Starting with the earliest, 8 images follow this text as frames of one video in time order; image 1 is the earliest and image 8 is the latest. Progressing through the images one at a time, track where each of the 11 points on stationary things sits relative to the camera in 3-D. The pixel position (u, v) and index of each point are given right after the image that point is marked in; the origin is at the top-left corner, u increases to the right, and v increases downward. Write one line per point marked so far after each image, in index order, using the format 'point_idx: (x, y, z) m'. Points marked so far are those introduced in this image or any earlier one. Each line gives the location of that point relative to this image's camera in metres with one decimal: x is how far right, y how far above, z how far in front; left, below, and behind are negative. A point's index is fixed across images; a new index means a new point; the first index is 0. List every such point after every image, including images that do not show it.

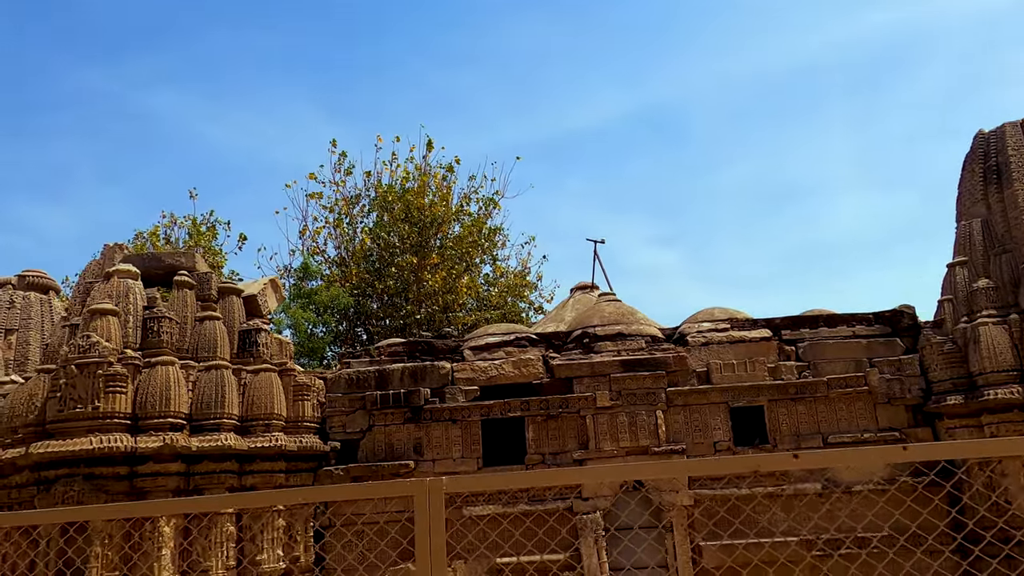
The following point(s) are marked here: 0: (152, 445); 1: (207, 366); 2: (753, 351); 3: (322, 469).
0: (-2.8, -1.2, +5.8) m
1: (-2.6, -0.7, +6.5) m
2: (+2.3, -0.6, +7.3) m
3: (-1.7, -1.7, +6.9) m
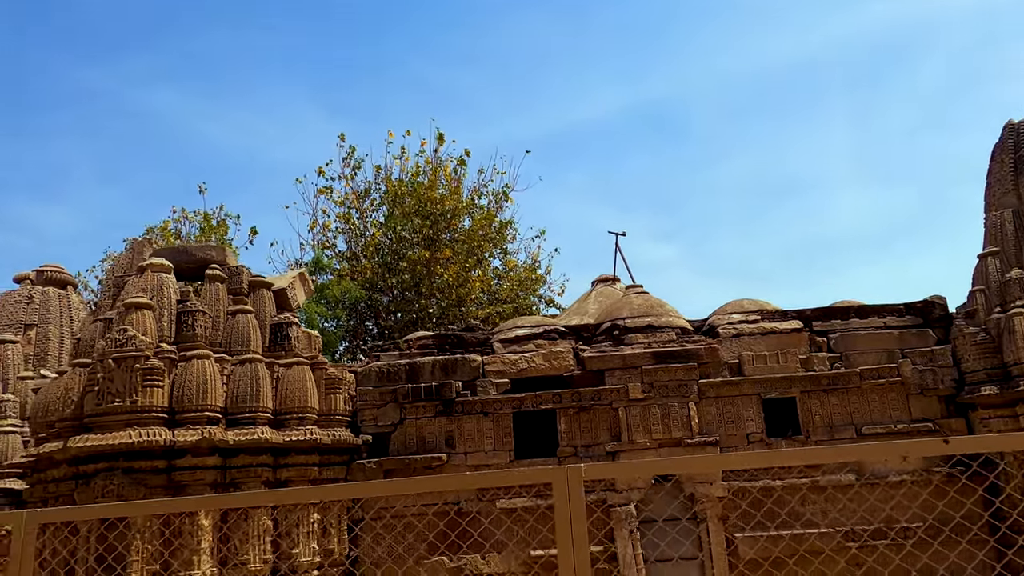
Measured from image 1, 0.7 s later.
0: (-2.5, -1.2, +5.8) m
1: (-2.3, -0.6, +6.5) m
2: (+2.6, -0.5, +7.3) m
3: (-1.4, -1.6, +6.9) m
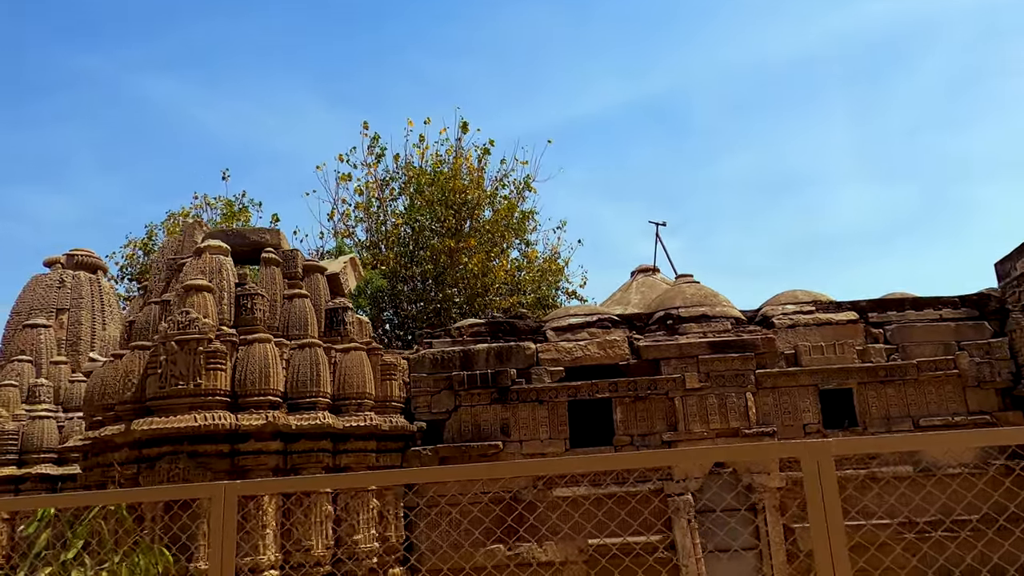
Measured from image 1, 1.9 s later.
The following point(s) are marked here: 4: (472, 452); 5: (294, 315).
0: (-2.0, -1.0, +5.8) m
1: (-1.8, -0.5, +6.4) m
2: (+3.2, -0.4, +7.2) m
3: (-0.9, -1.5, +6.9) m
4: (-0.4, -1.5, +6.8) m
5: (-1.9, -0.2, +6.5) m
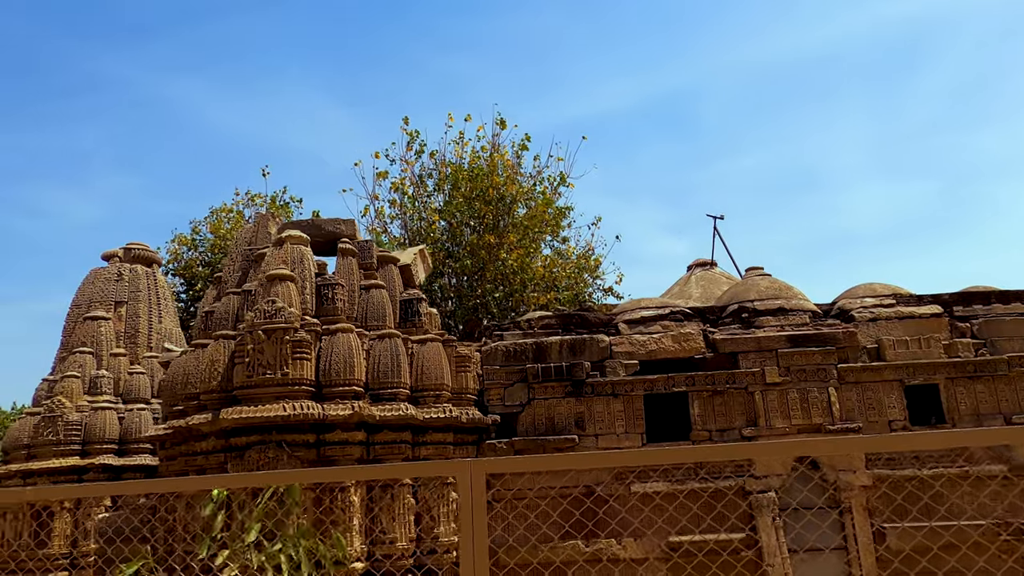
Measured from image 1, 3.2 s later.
0: (-1.3, -1.0, +5.7) m
1: (-1.1, -0.4, +6.4) m
2: (+3.9, -0.4, +7.1) m
3: (-0.2, -1.4, +6.8) m
4: (+0.3, -1.4, +6.7) m
5: (-1.2, -0.2, +6.5) m
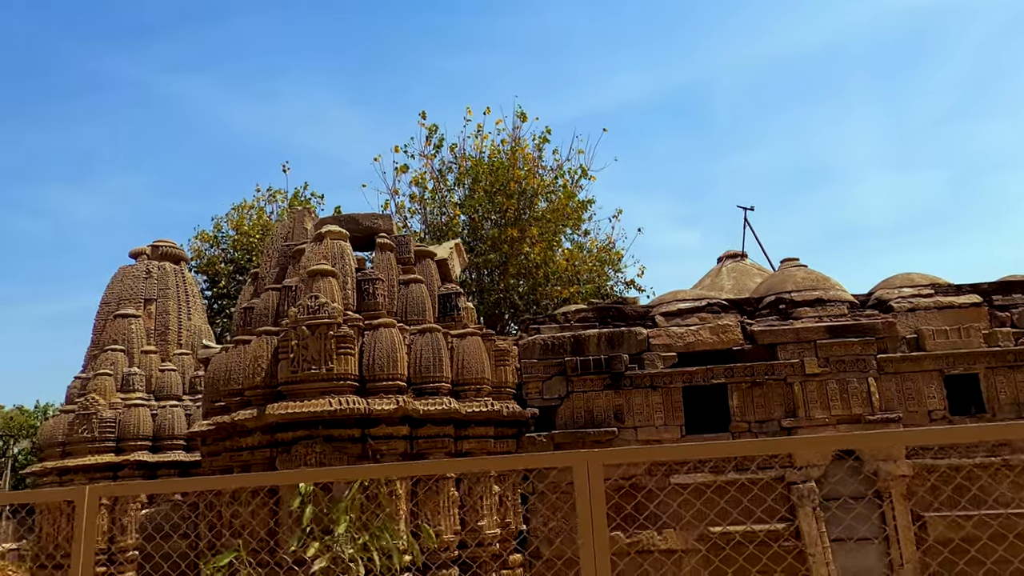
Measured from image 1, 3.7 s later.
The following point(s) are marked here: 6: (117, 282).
0: (-1.0, -0.9, +5.7) m
1: (-0.8, -0.4, +6.4) m
2: (+4.2, -0.3, +7.0) m
3: (+0.1, -1.3, +6.8) m
4: (+0.7, -1.3, +6.7) m
5: (-0.9, -0.1, +6.5) m
6: (-5.8, +0.1, +11.0) m
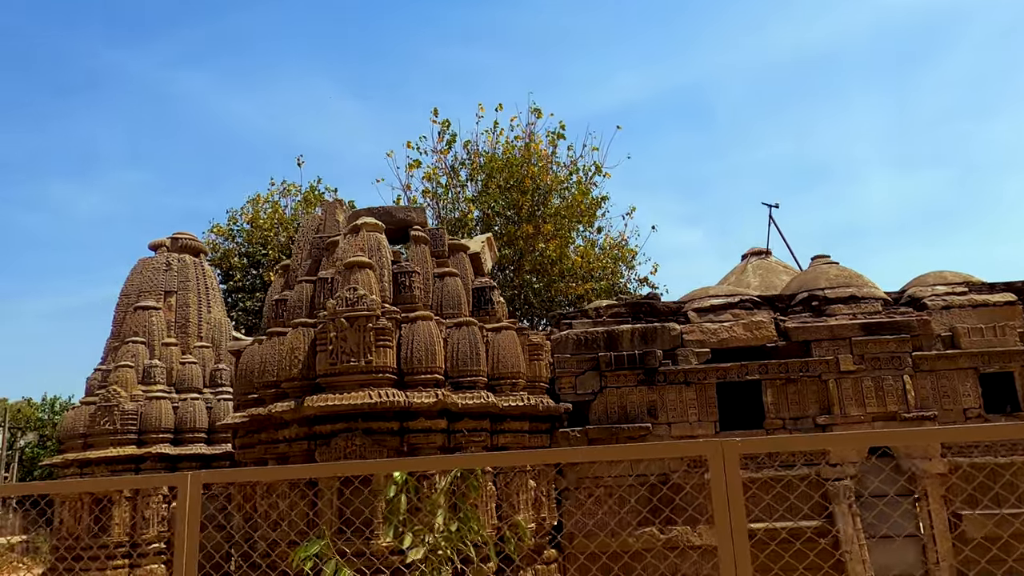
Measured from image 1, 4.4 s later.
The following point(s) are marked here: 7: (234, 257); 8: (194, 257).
0: (-0.7, -0.9, +5.7) m
1: (-0.5, -0.3, +6.3) m
2: (+4.5, -0.3, +7.0) m
3: (+0.4, -1.3, +6.8) m
4: (+1.0, -1.3, +6.7) m
5: (-0.6, -0.1, +6.5) m
6: (-5.5, +0.2, +11.0) m
7: (-5.7, +0.6, +15.4) m
8: (-4.8, +0.5, +11.4) m
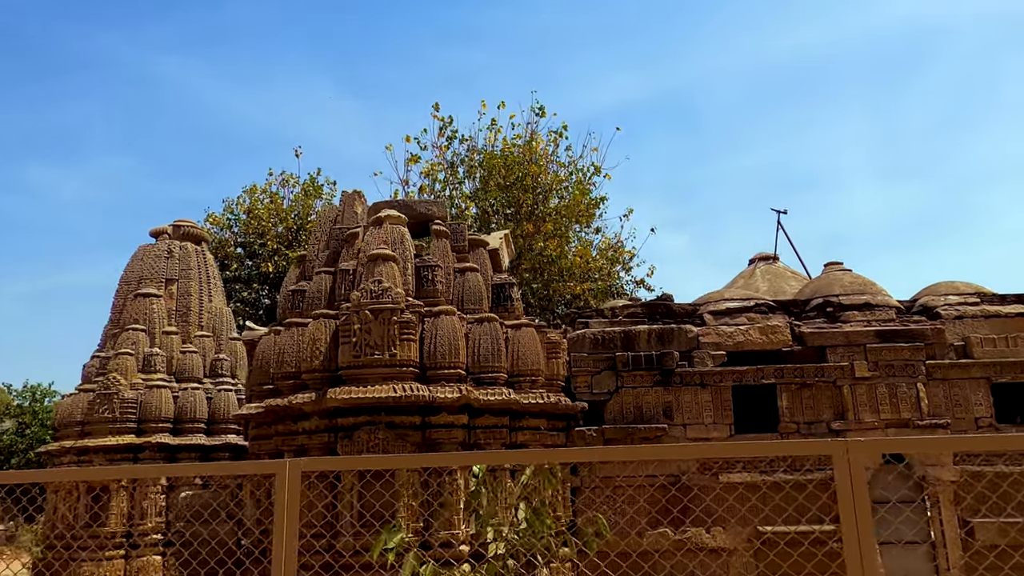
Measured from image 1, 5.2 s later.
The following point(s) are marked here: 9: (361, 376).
0: (-0.5, -0.8, +5.7) m
1: (-0.3, -0.3, +6.3) m
2: (+4.7, -0.4, +7.1) m
3: (+0.6, -1.3, +6.8) m
4: (+1.1, -1.3, +6.7) m
5: (-0.4, 0.0, +6.4) m
6: (-5.4, +0.4, +10.8) m
7: (-5.7, +0.8, +15.2) m
8: (-4.8, +0.6, +11.3) m
9: (-1.1, -0.7, +5.7) m
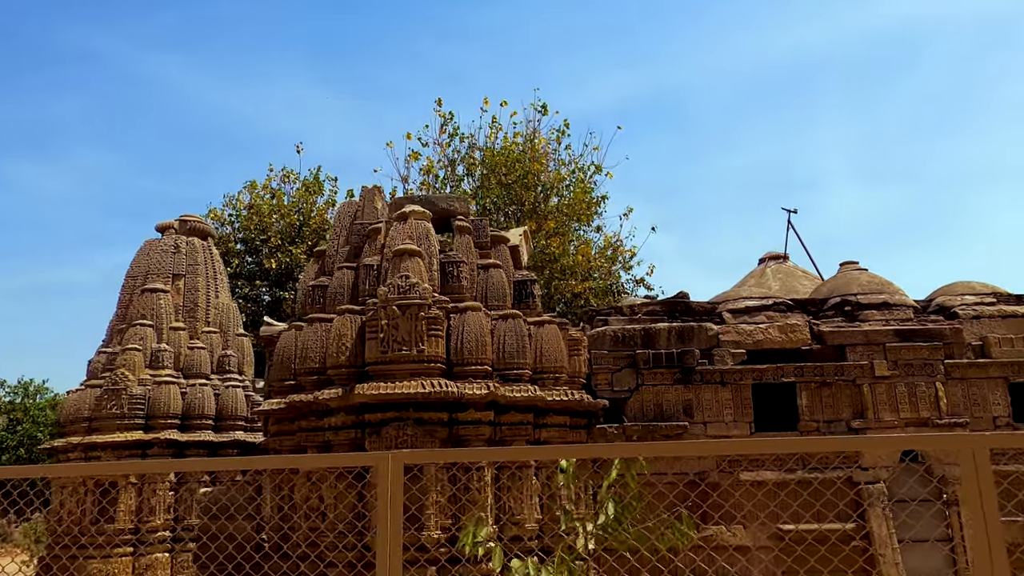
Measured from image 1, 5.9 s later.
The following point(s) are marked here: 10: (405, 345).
0: (-0.3, -0.8, +5.6) m
1: (-0.1, -0.2, +6.3) m
2: (+4.9, -0.4, +7.1) m
3: (+0.7, -1.2, +6.7) m
4: (+1.3, -1.3, +6.7) m
5: (-0.2, 0.0, +6.4) m
6: (-5.2, +0.5, +10.7) m
7: (-5.6, +0.9, +15.1) m
8: (-4.6, +0.7, +11.2) m
9: (-0.9, -0.6, +5.6) m
10: (-0.8, -0.4, +5.6) m
